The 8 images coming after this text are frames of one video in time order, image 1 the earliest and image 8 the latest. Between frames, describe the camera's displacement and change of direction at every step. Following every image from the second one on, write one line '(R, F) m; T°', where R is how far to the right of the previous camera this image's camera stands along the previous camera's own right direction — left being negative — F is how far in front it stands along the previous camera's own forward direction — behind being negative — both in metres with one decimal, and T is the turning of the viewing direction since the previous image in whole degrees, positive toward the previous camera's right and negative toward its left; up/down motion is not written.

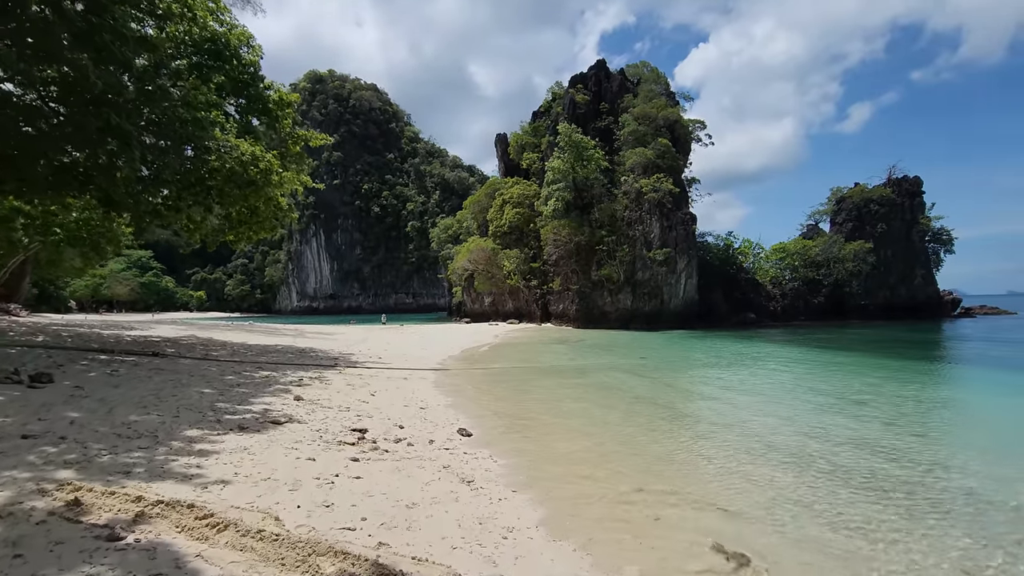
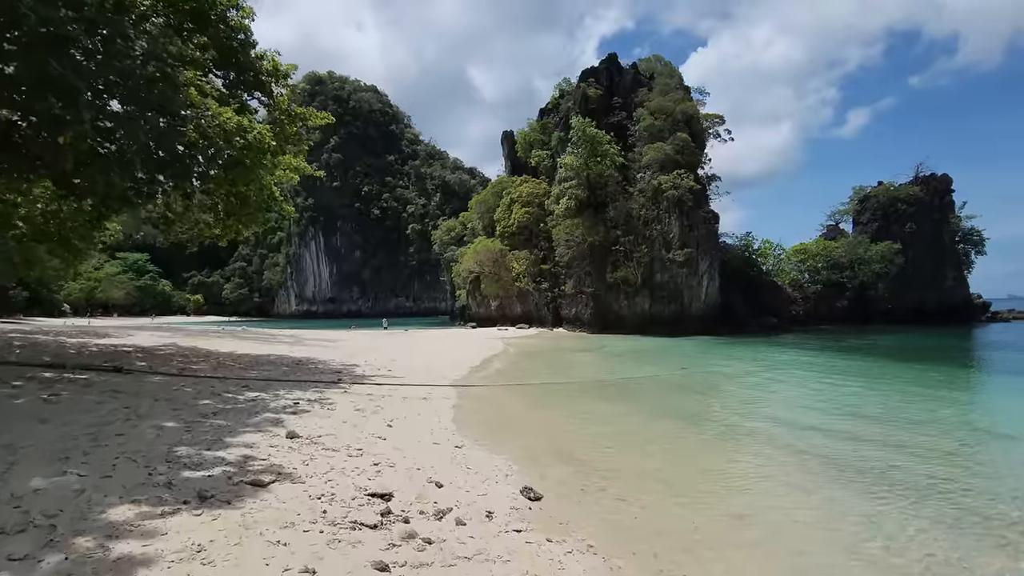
(-0.7, +1.9) m; 0°
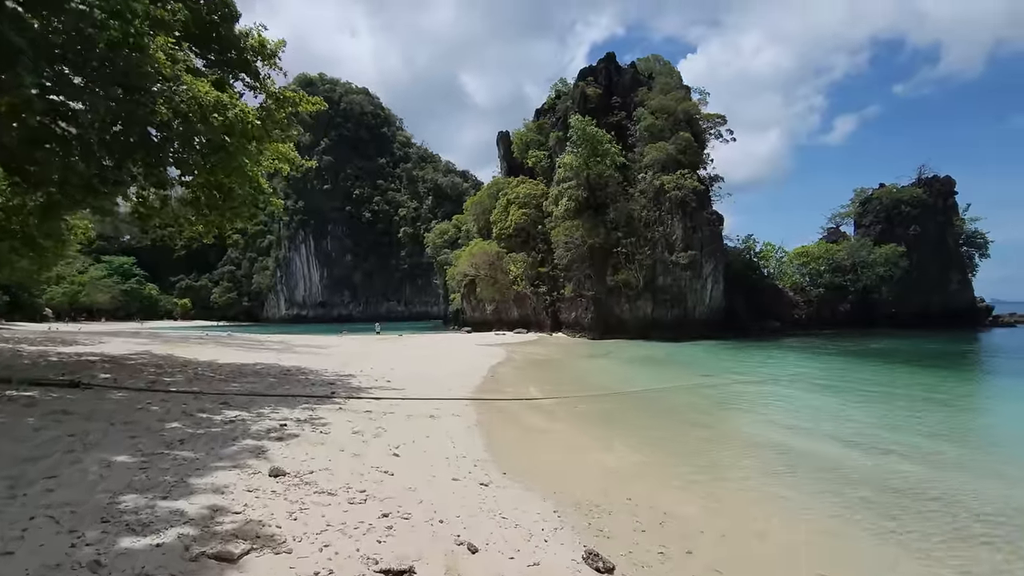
(-0.4, +1.1) m; +1°
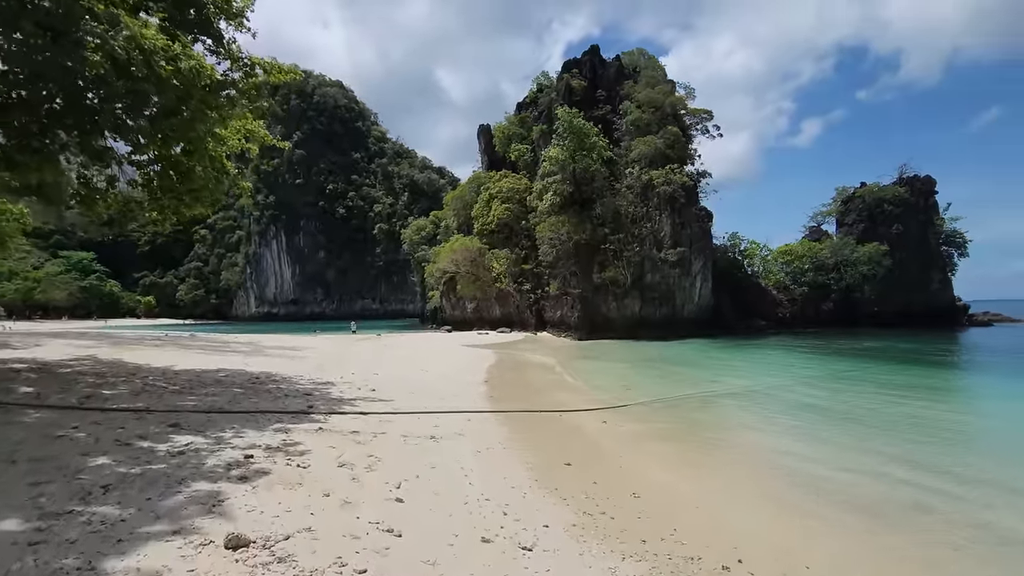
(-0.5, +1.2) m; +3°
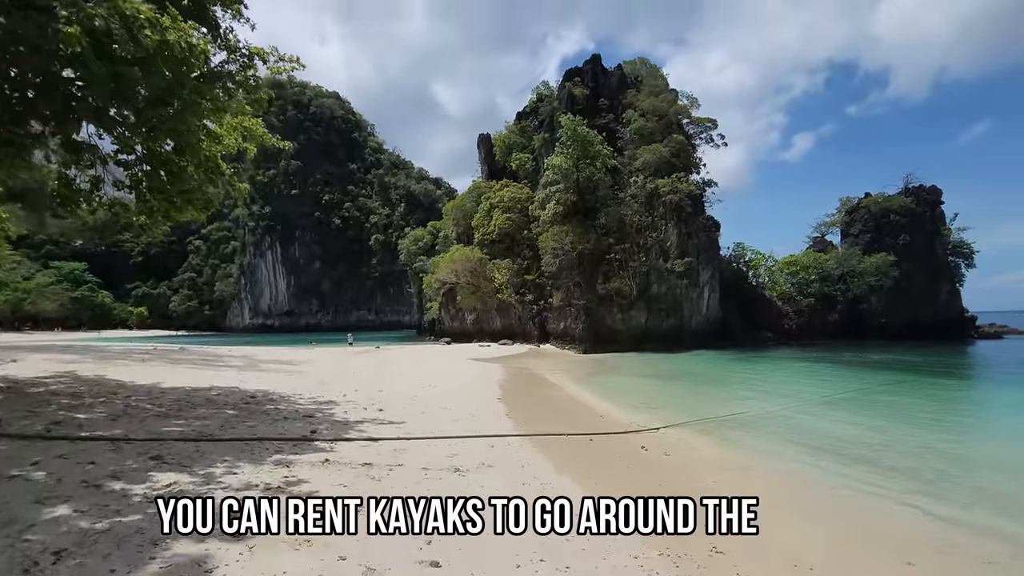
(-0.4, +0.8) m; 0°
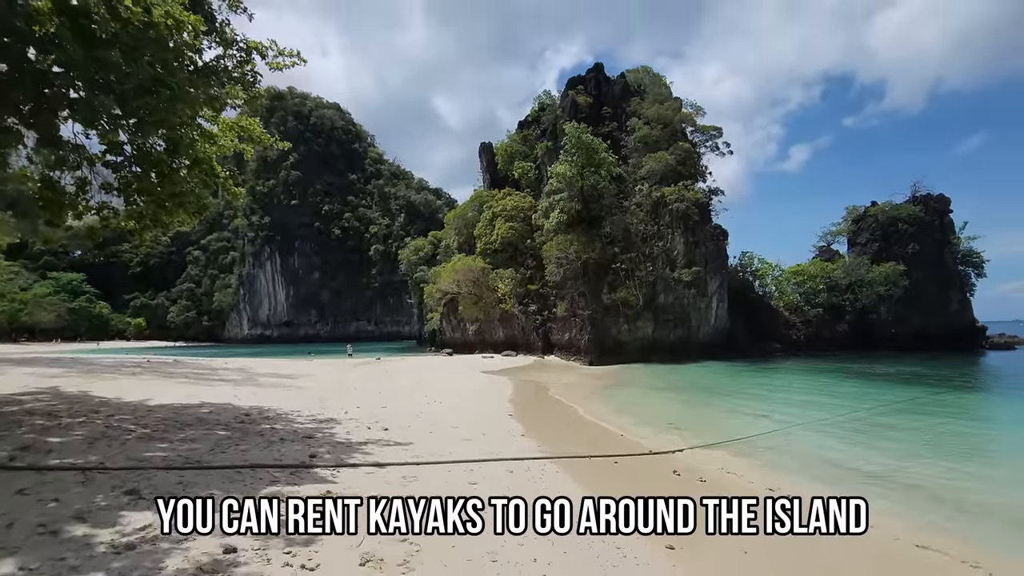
(-0.2, +0.6) m; 0°
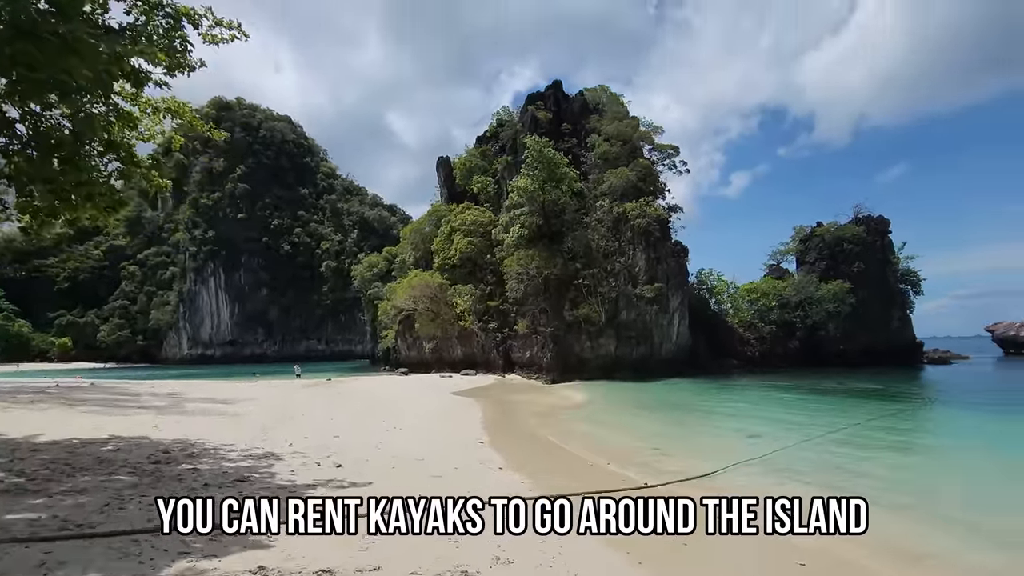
(-0.2, +1.0) m; +5°
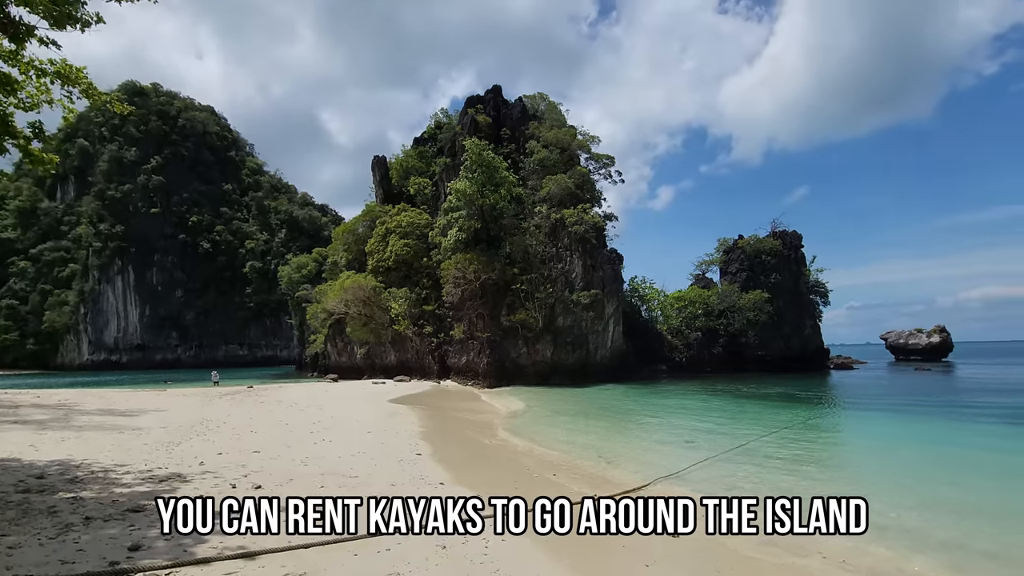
(-0.1, +0.4) m; +7°
